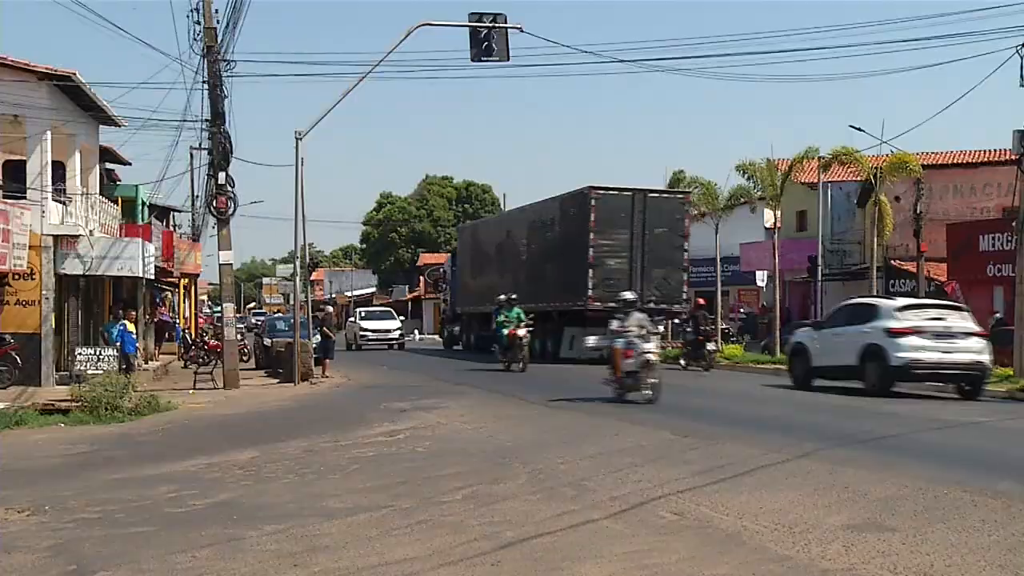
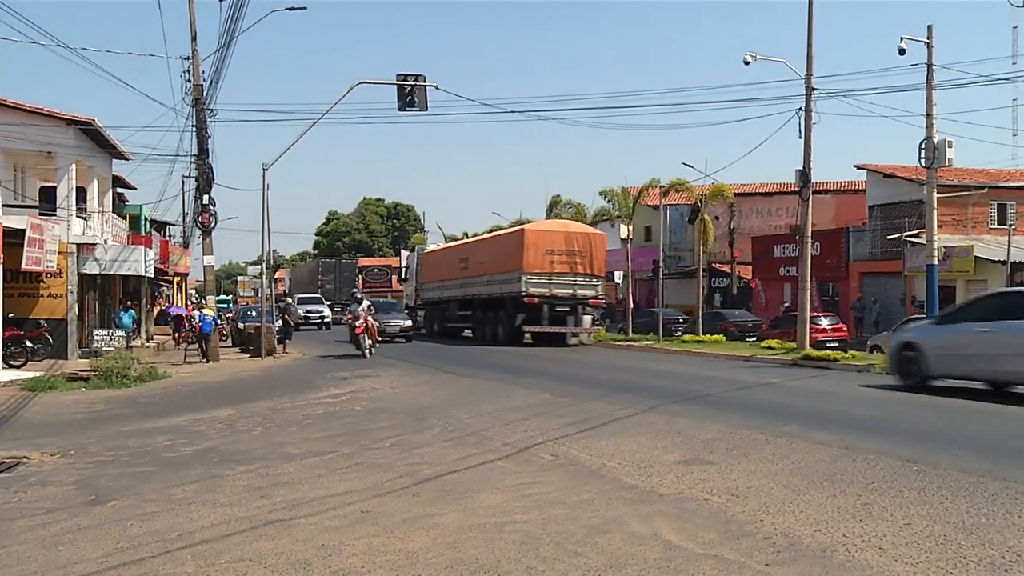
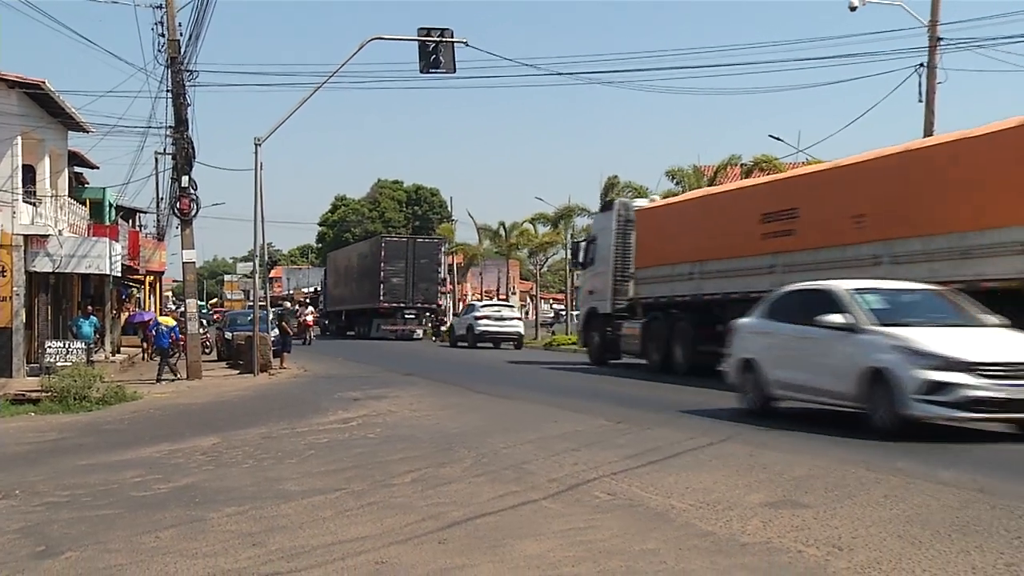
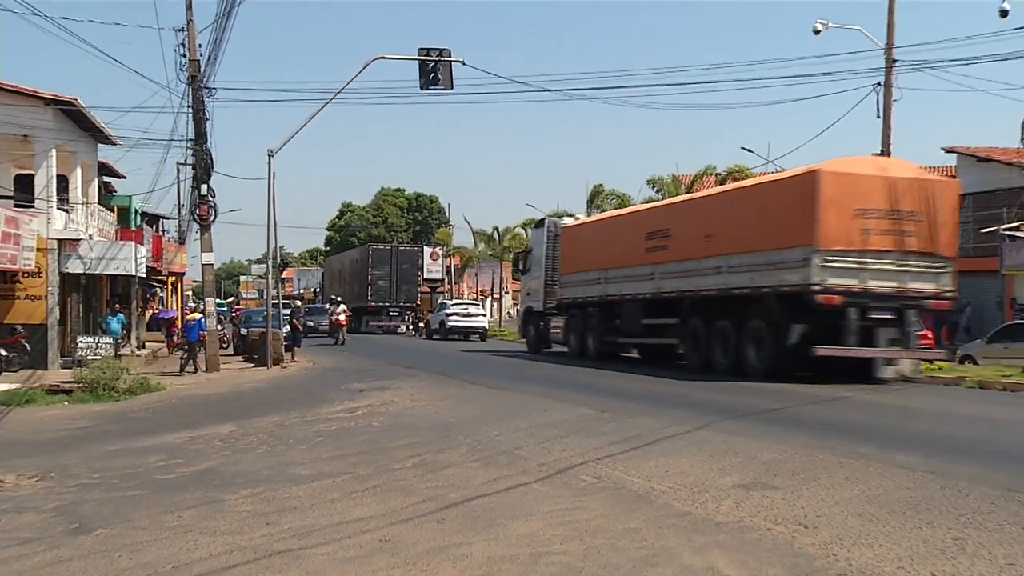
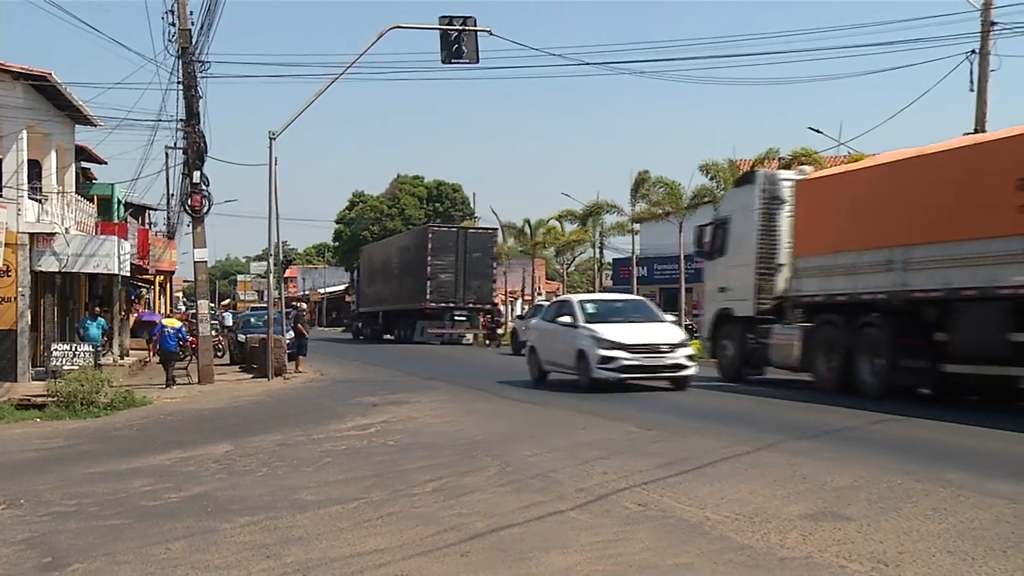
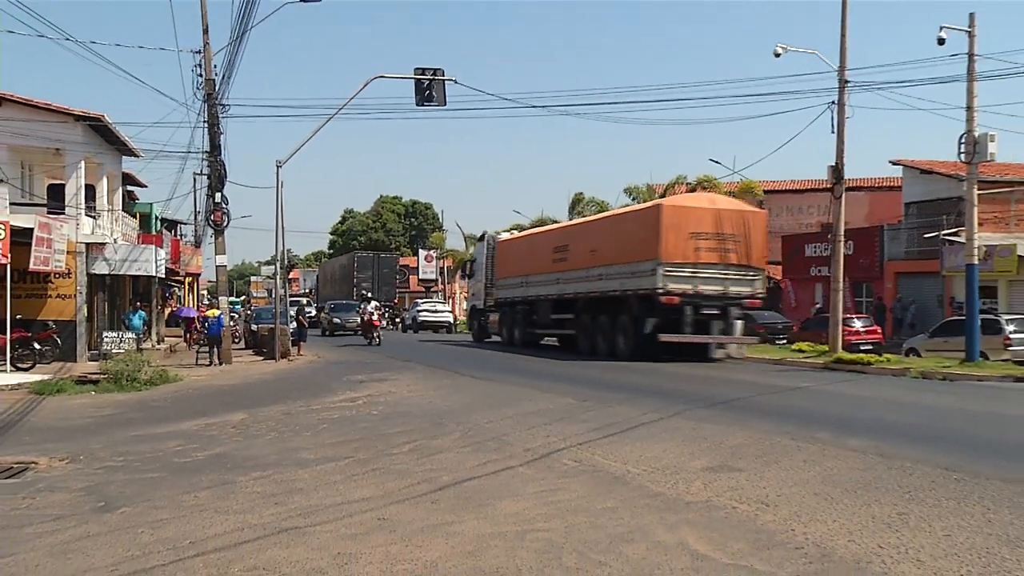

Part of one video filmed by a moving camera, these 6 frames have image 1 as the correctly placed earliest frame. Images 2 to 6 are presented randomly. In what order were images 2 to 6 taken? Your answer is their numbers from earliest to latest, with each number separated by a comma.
5, 3, 4, 6, 2
